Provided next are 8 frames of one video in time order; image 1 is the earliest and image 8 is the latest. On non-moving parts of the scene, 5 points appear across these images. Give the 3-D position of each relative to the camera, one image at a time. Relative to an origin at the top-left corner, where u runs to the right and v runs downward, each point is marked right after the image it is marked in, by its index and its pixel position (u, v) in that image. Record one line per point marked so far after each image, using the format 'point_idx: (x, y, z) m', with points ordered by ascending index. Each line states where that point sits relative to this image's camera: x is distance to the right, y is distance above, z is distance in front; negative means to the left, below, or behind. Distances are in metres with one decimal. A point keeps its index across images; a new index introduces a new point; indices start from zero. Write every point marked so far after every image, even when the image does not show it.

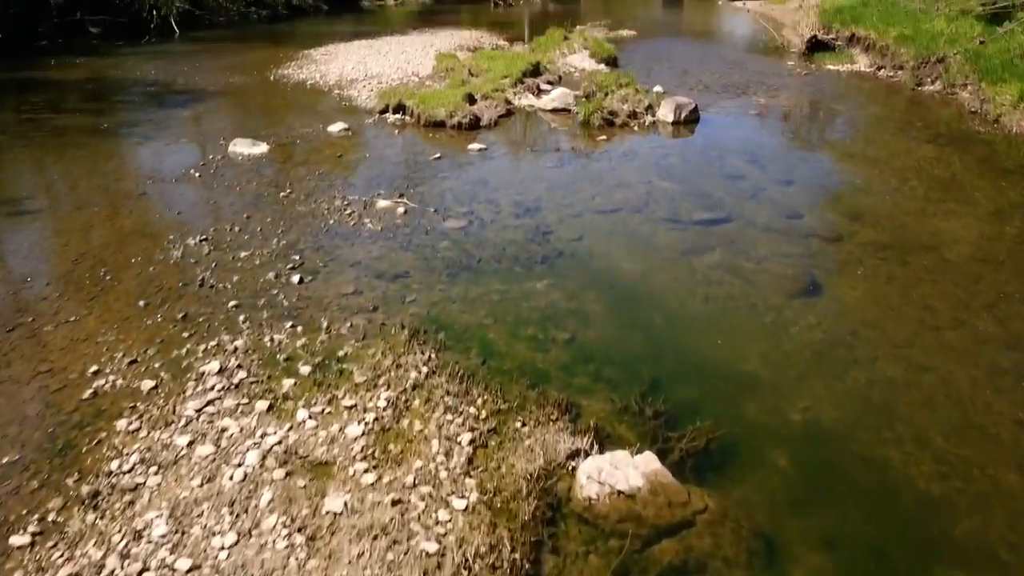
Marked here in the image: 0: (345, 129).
0: (-2.8, +2.6, +13.4) m
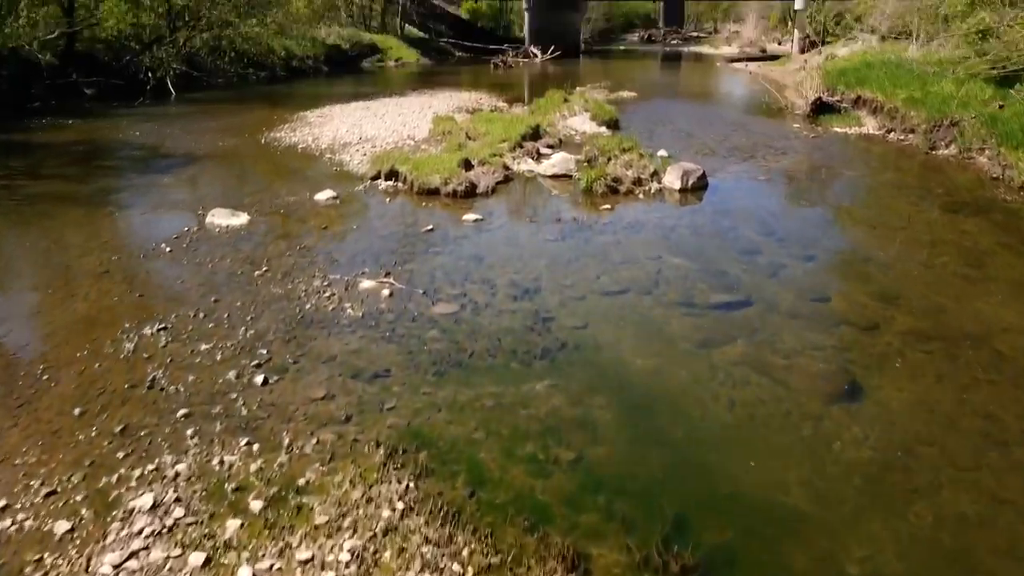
0: (-2.8, +1.4, +12.7) m
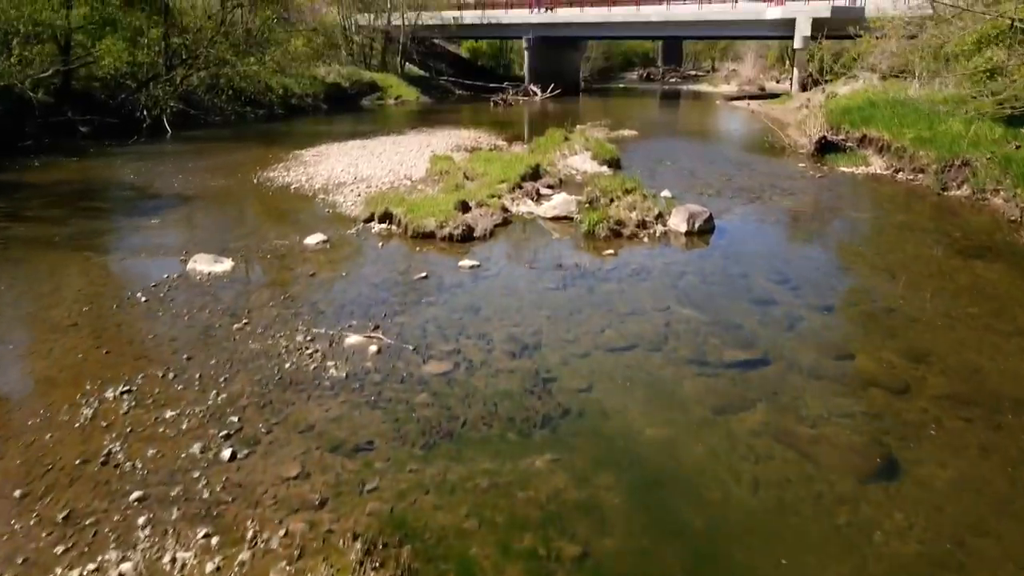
0: (-2.8, +0.7, +12.1) m
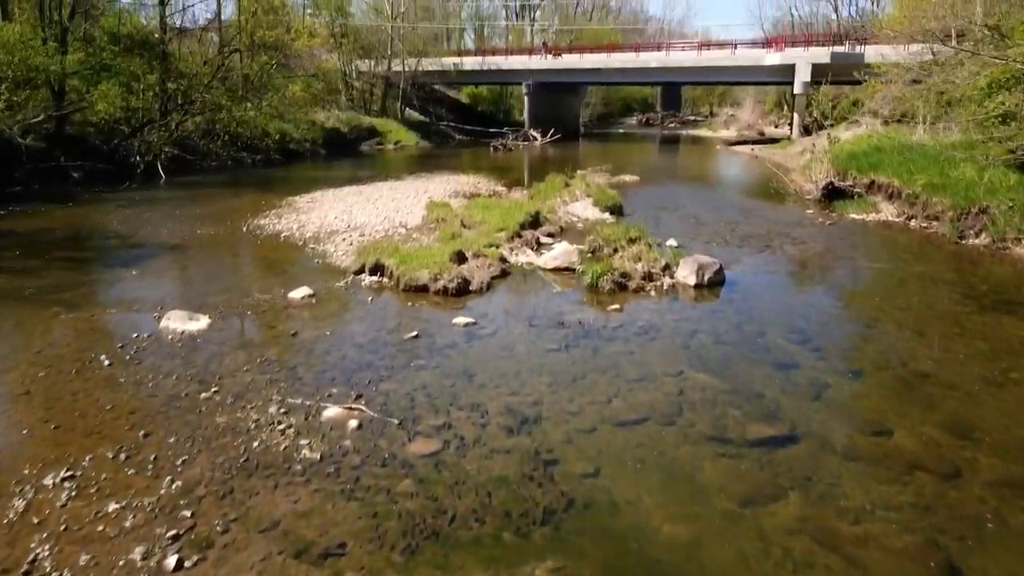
0: (-2.8, -0.1, +11.4) m
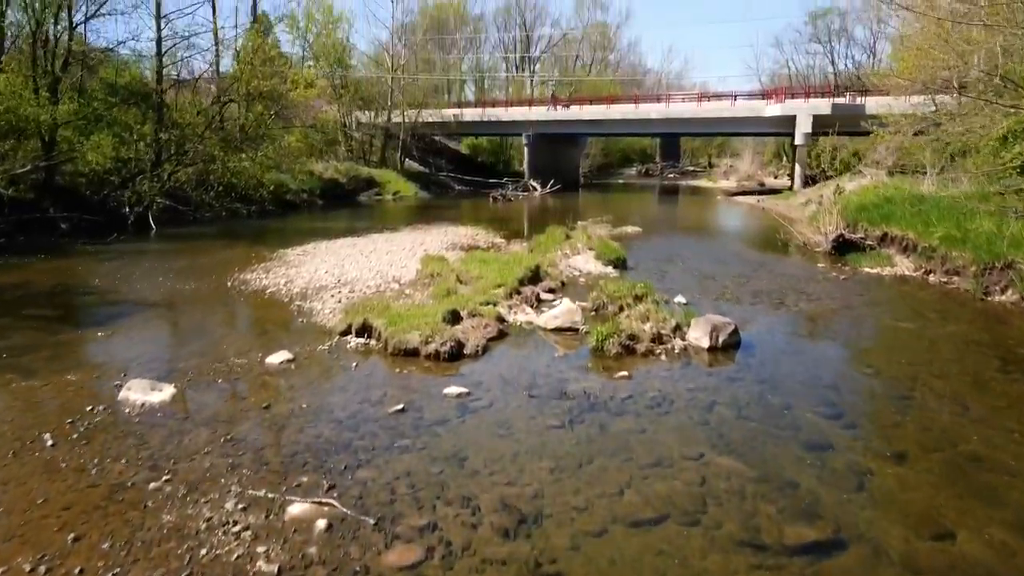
0: (-2.9, -0.9, +10.4) m
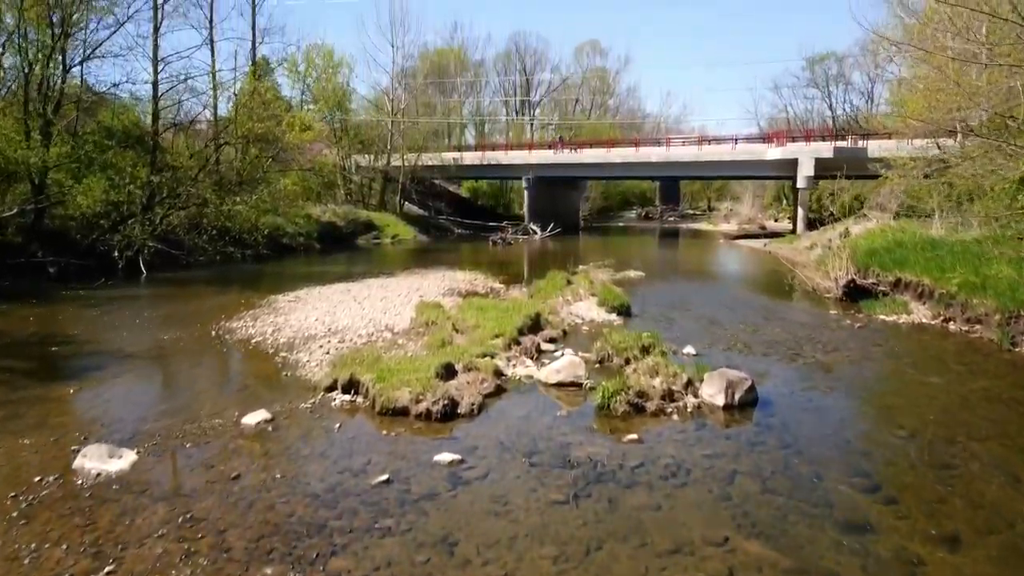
0: (-2.9, -1.6, +9.5) m
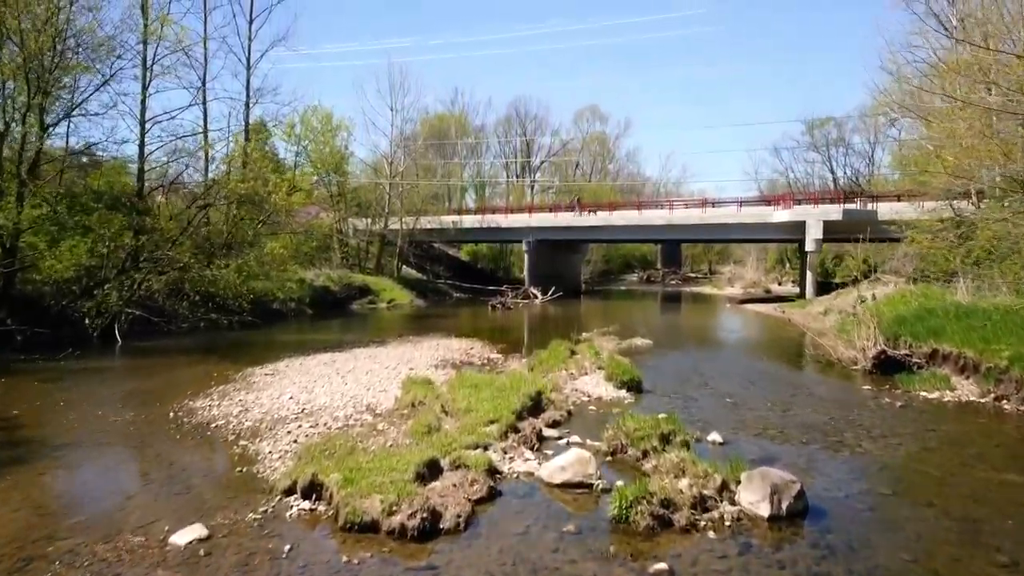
0: (-2.9, -2.4, +7.6) m
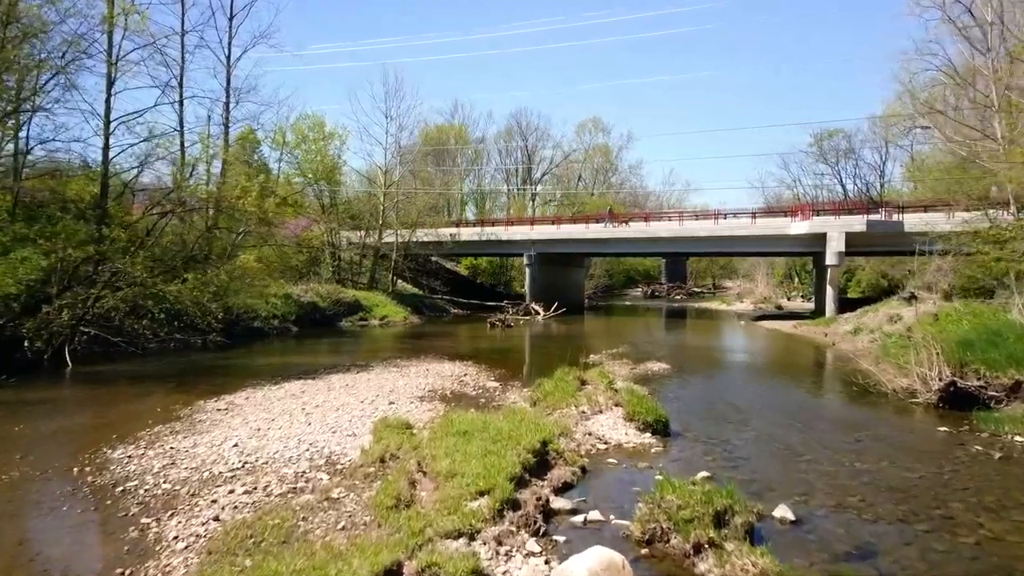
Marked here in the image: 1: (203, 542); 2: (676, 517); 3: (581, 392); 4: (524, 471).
0: (-3.0, -2.5, +4.6) m
1: (-3.0, -2.5, +7.9) m
2: (+1.6, -2.2, +8.0) m
3: (+1.4, -2.1, +16.5) m
4: (+0.2, -2.3, +10.1) m
